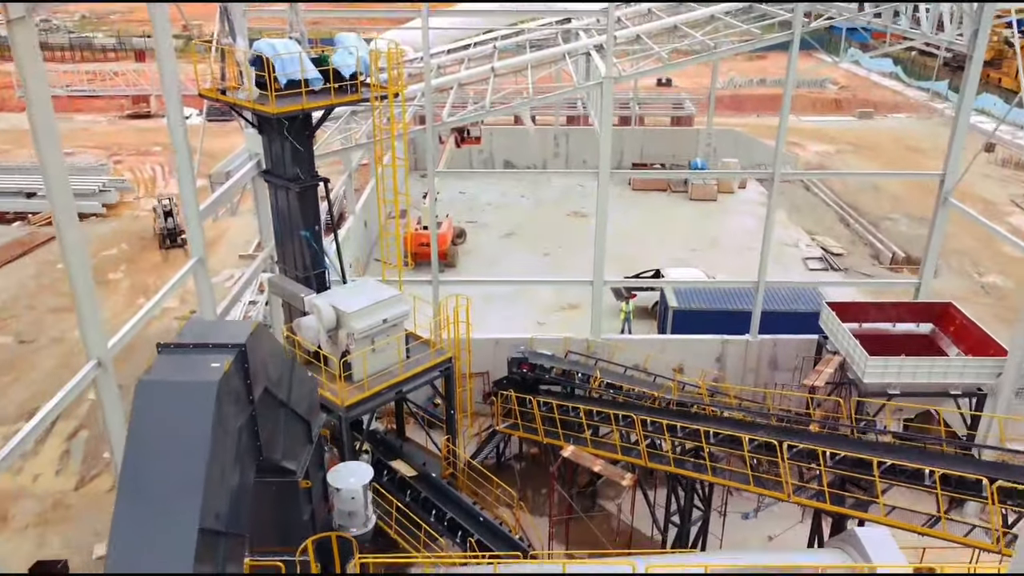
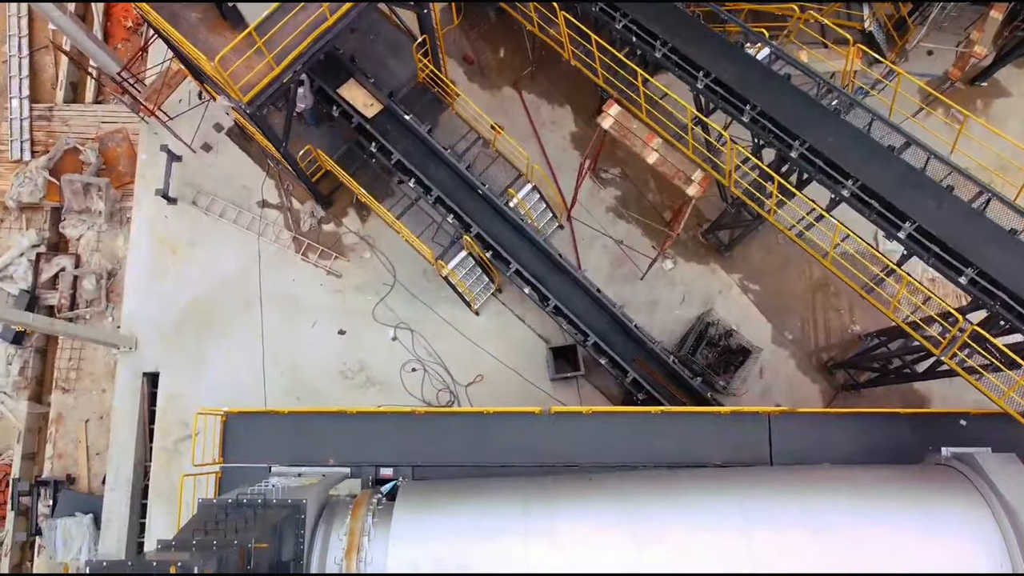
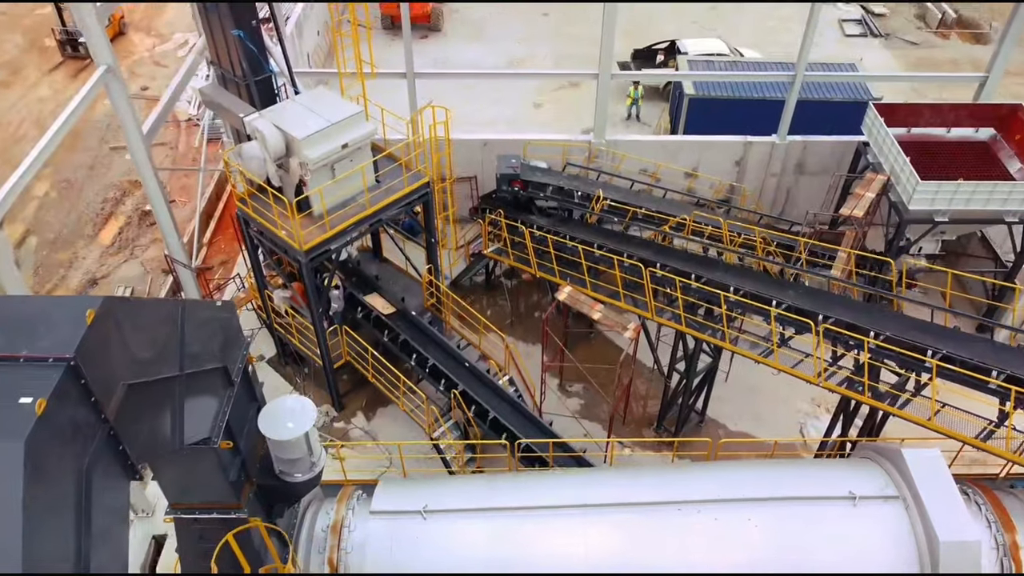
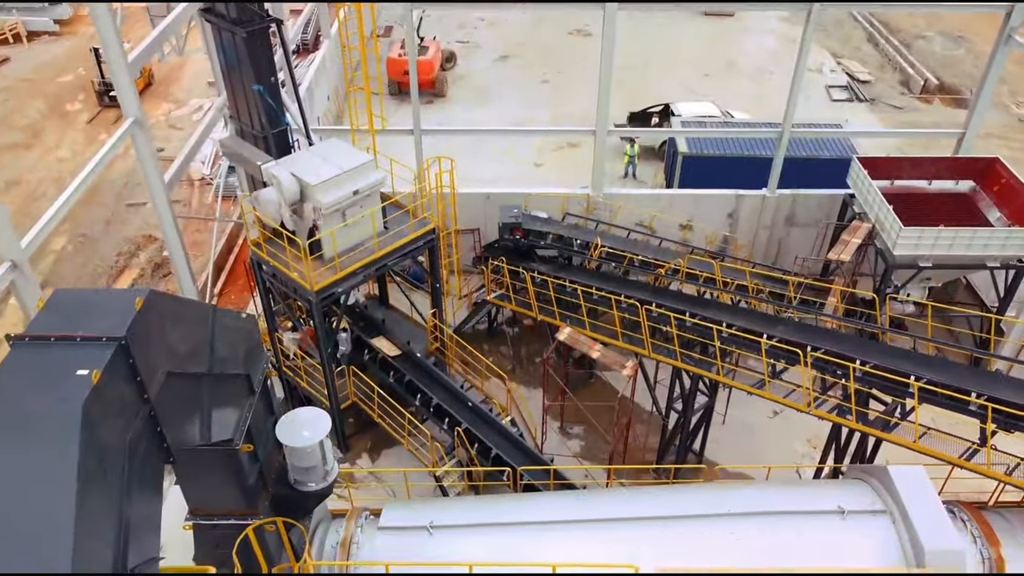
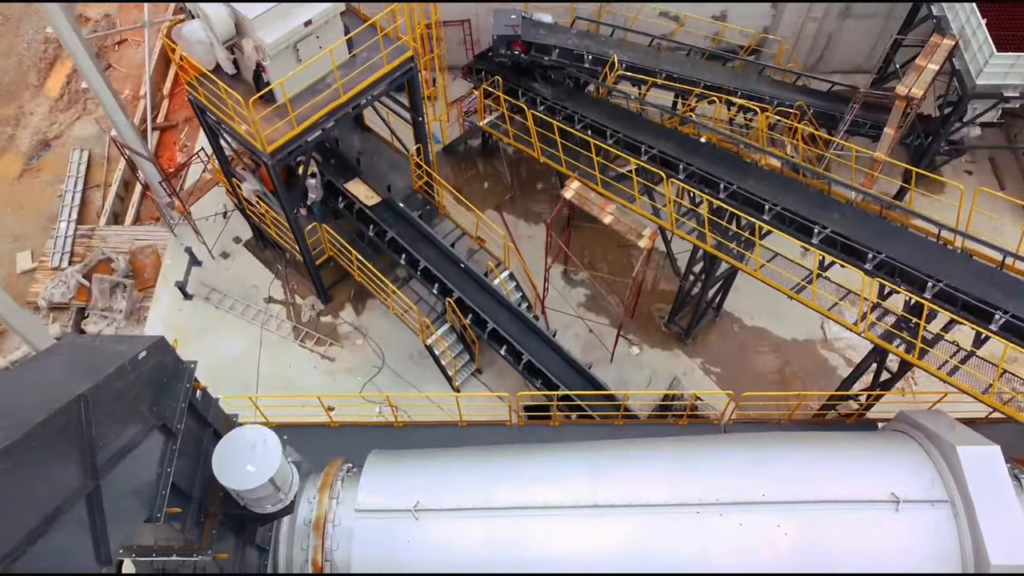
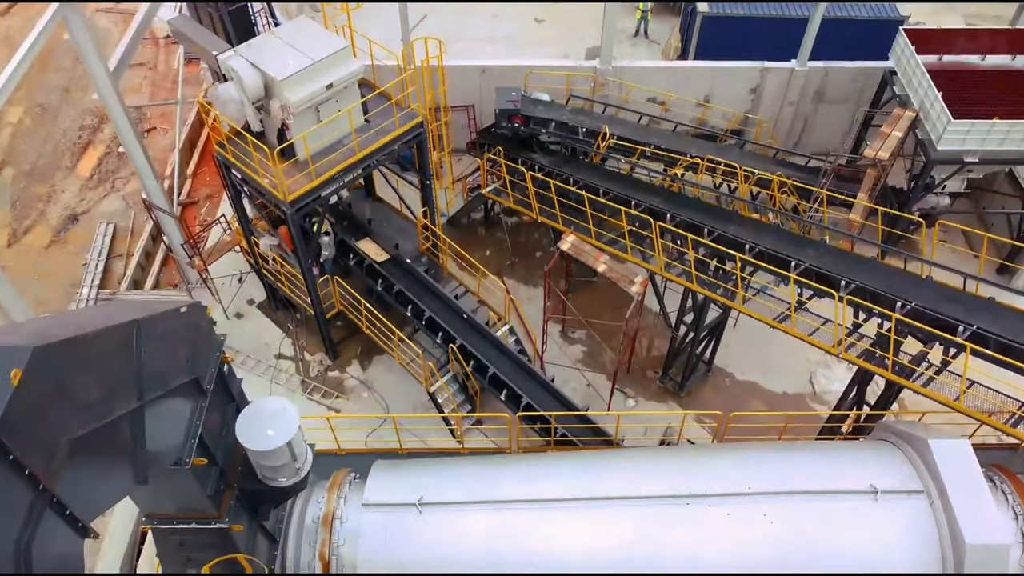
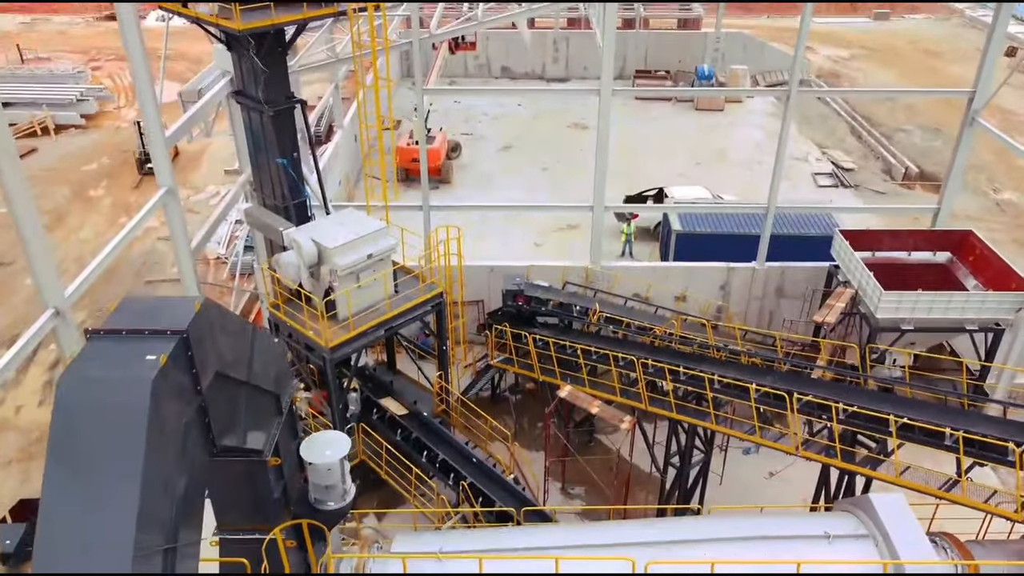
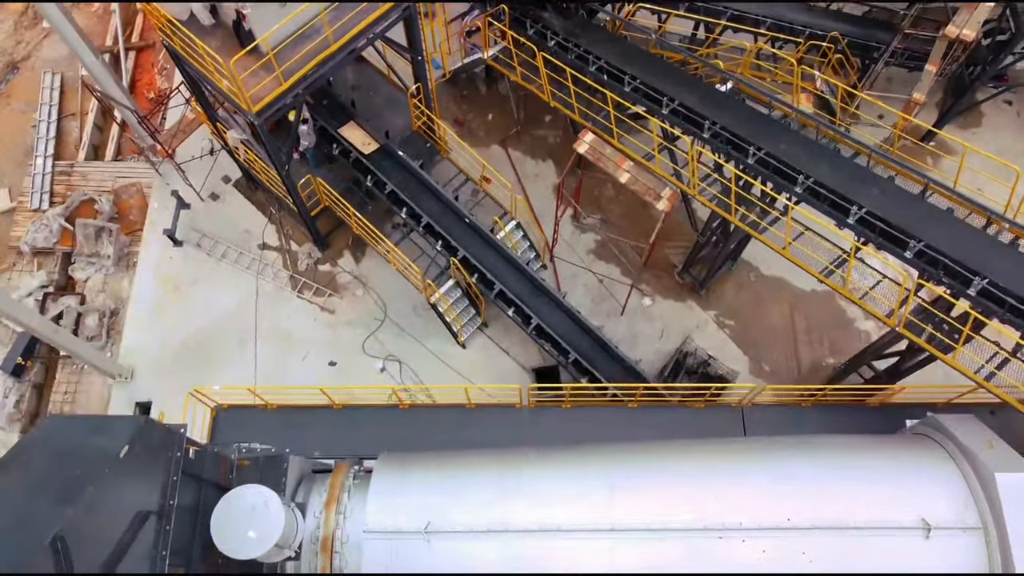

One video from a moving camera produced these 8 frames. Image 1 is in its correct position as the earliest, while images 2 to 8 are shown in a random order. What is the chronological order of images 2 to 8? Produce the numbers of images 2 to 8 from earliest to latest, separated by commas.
7, 4, 3, 6, 5, 8, 2
